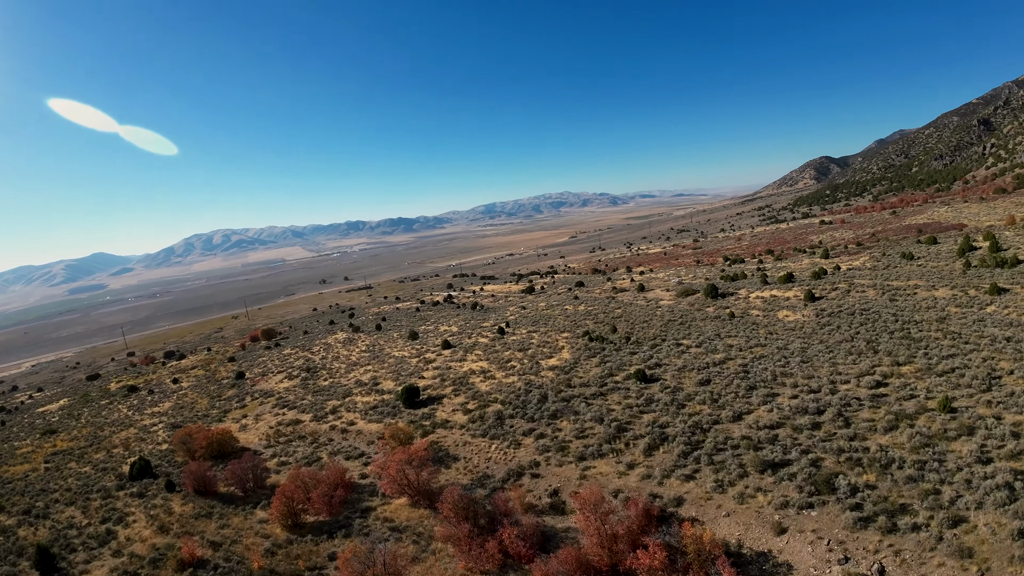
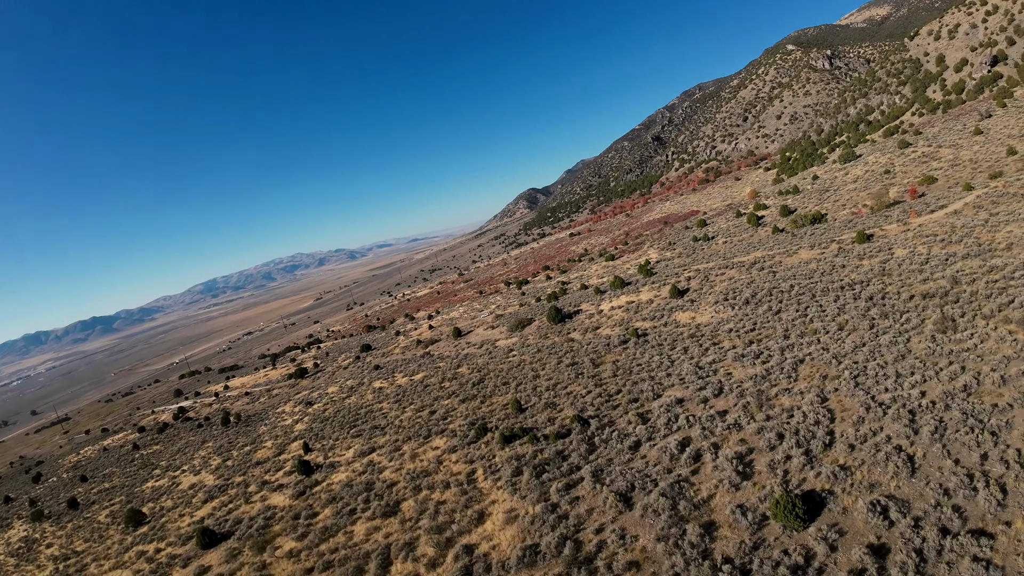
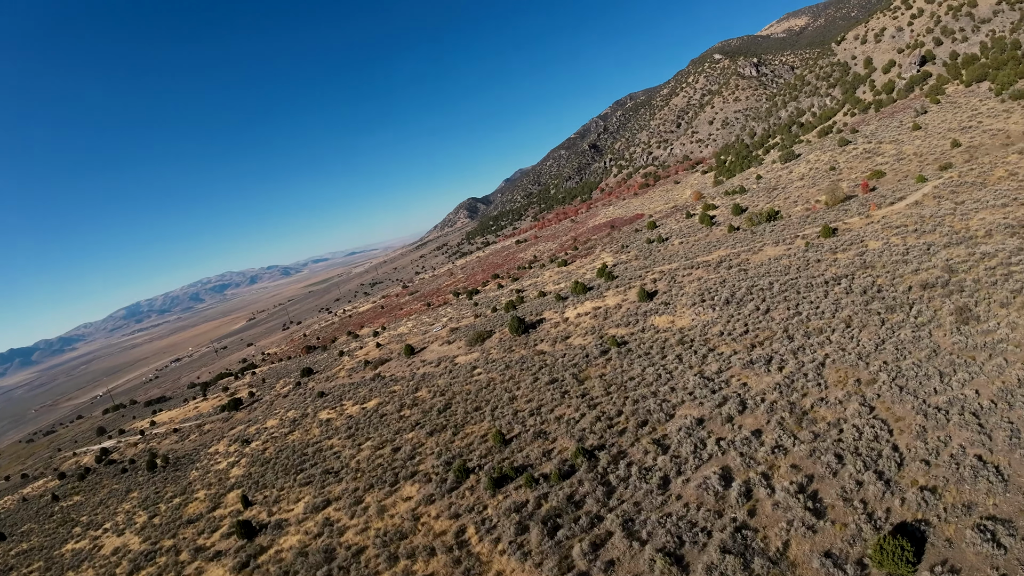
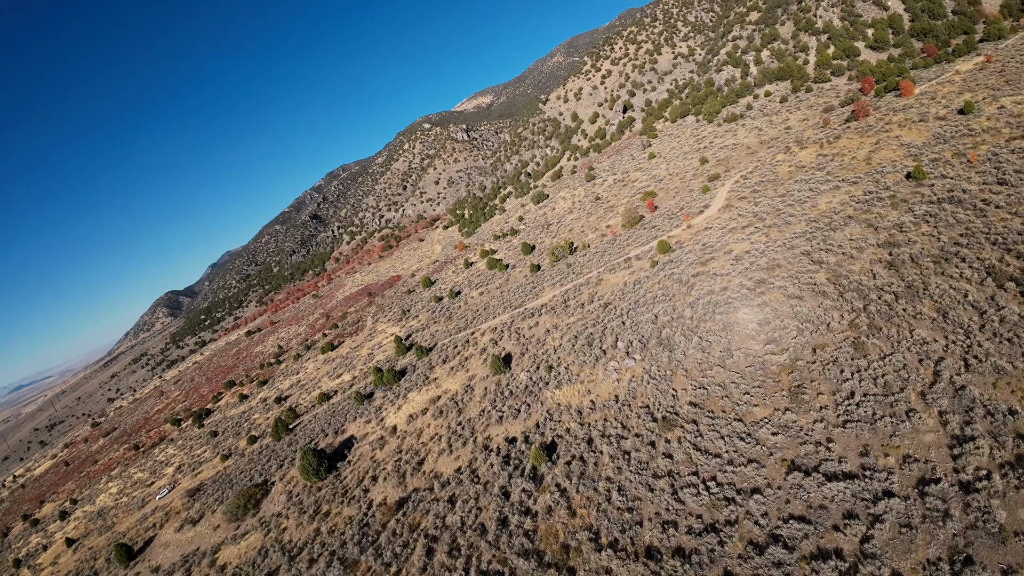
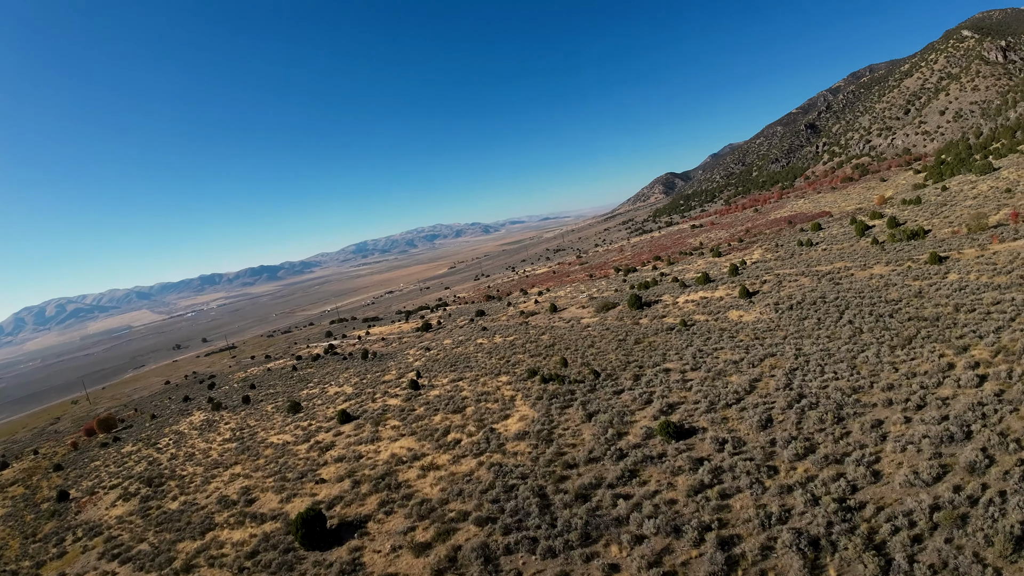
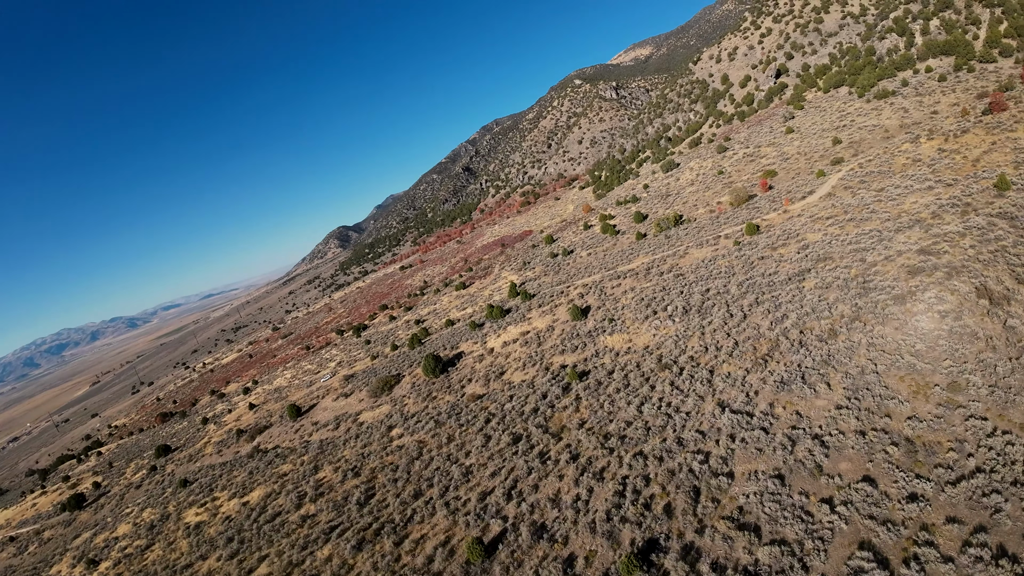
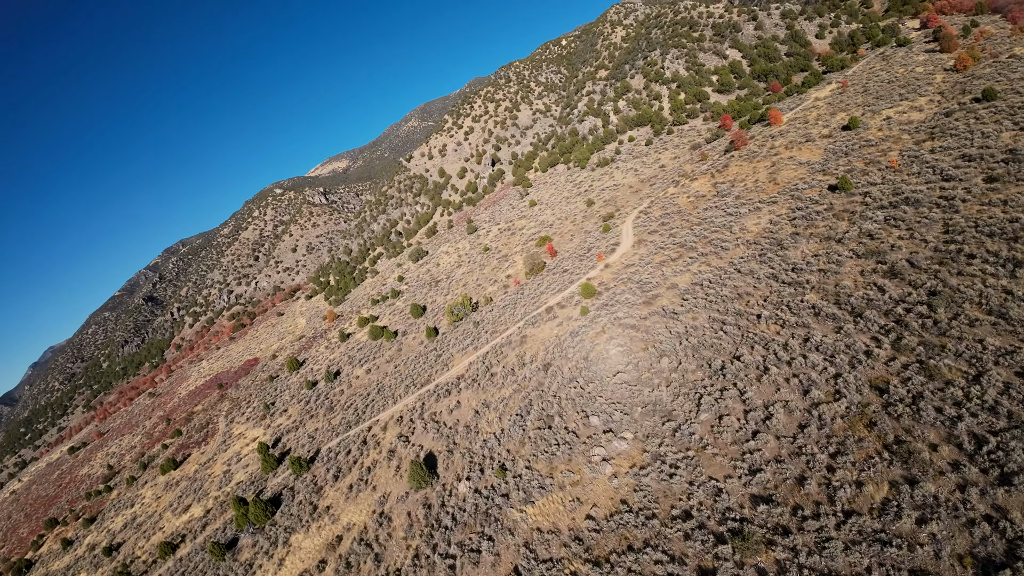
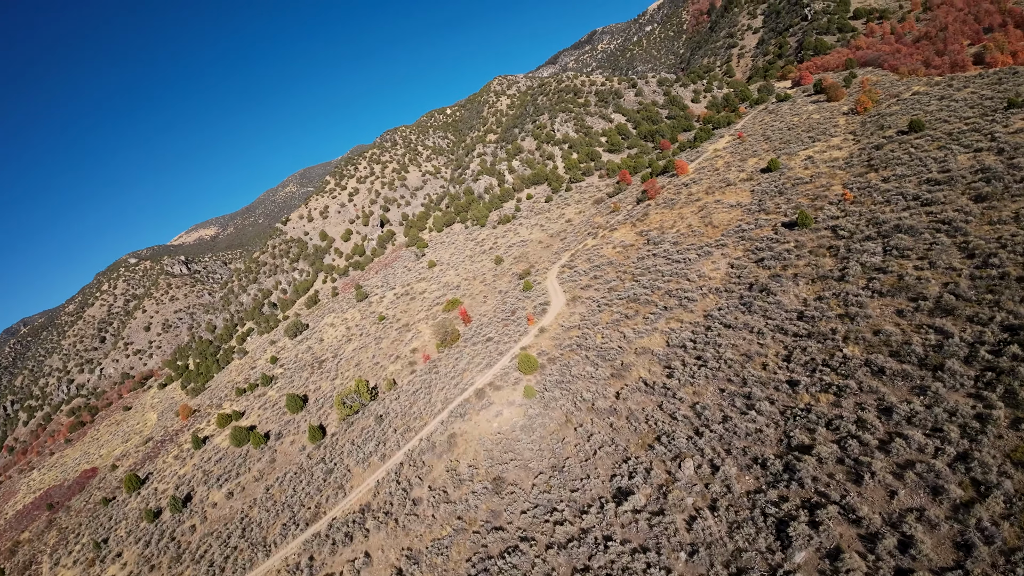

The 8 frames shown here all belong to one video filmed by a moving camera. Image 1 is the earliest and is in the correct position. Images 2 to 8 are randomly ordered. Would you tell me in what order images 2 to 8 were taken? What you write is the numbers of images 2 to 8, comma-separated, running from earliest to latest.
5, 2, 3, 6, 4, 7, 8
